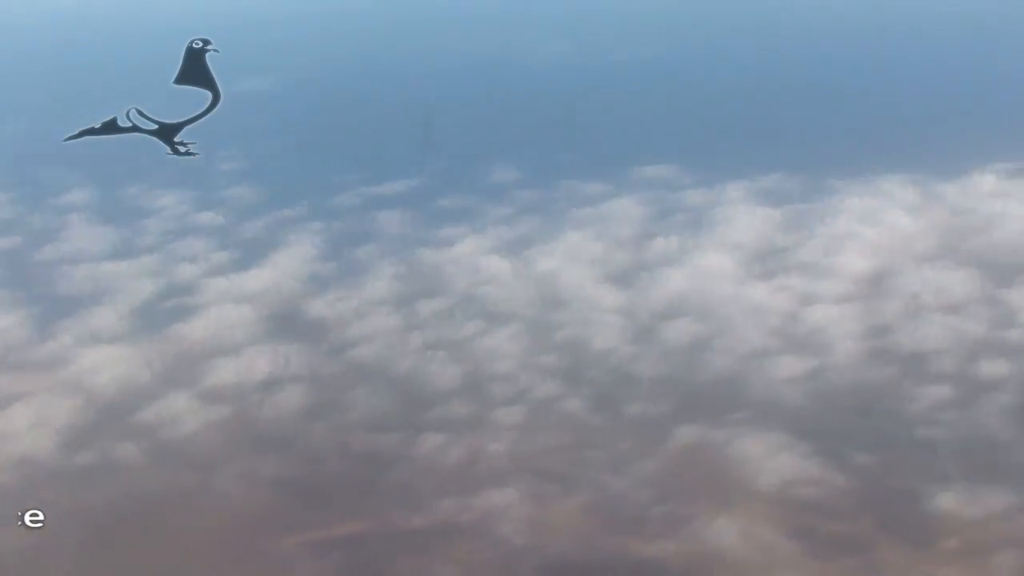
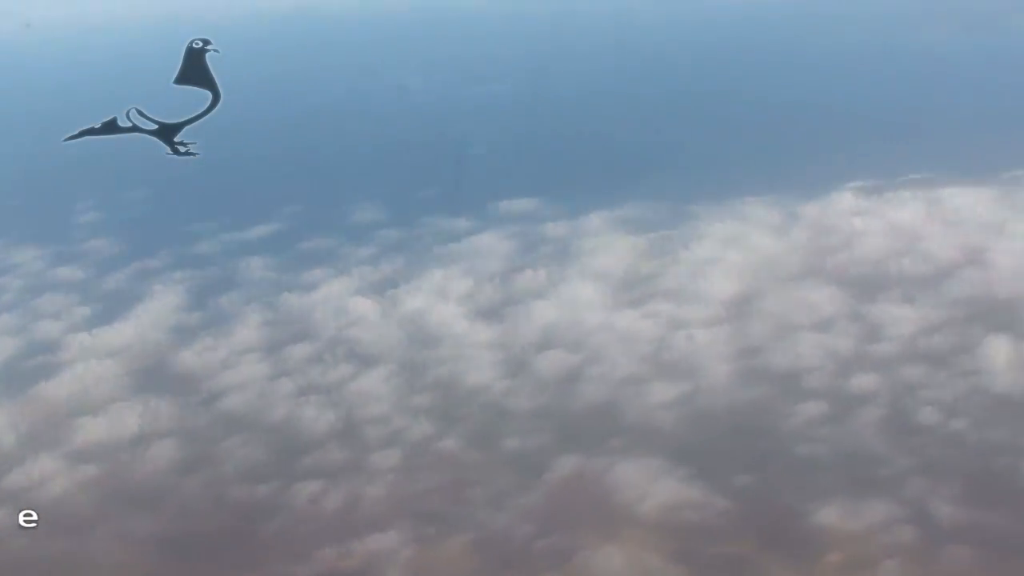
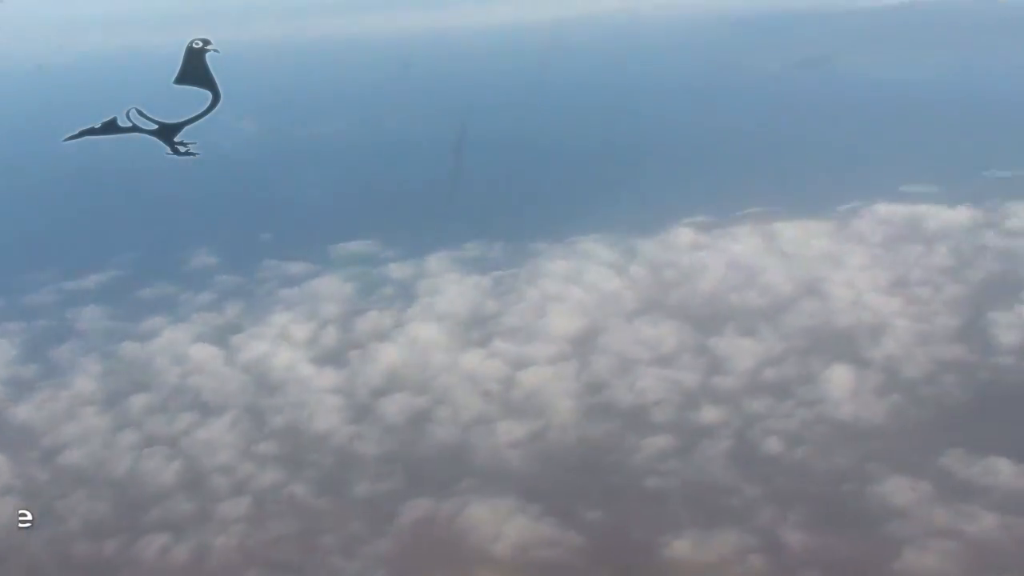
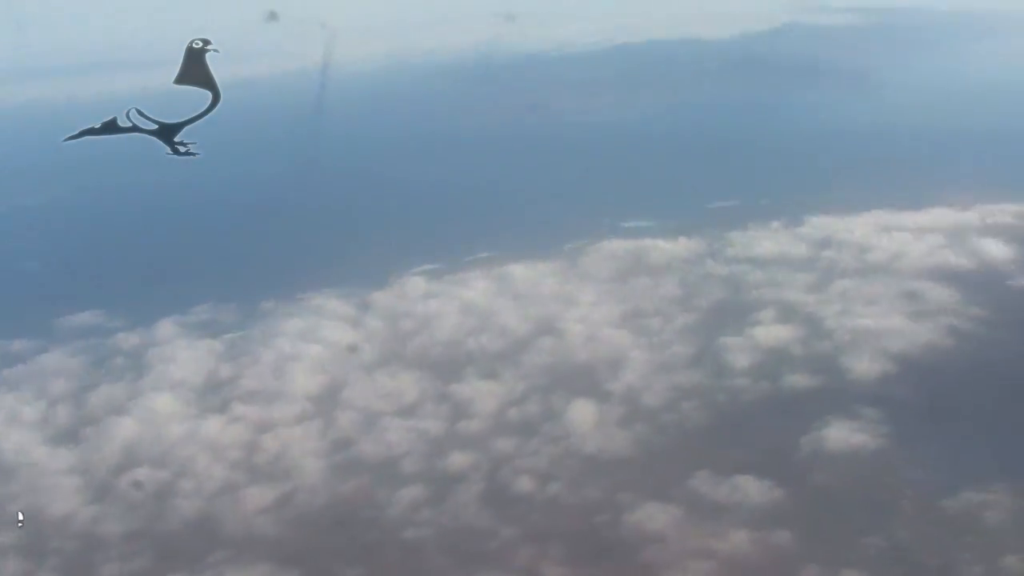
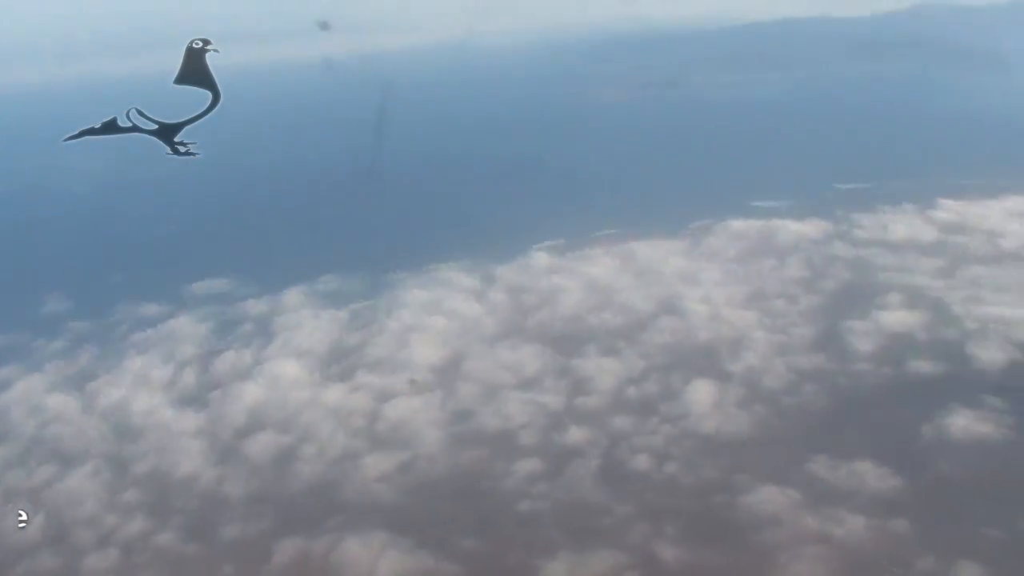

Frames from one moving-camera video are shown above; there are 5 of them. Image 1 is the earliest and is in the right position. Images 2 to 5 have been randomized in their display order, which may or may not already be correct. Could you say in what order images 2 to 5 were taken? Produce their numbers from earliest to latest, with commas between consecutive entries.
2, 3, 5, 4
